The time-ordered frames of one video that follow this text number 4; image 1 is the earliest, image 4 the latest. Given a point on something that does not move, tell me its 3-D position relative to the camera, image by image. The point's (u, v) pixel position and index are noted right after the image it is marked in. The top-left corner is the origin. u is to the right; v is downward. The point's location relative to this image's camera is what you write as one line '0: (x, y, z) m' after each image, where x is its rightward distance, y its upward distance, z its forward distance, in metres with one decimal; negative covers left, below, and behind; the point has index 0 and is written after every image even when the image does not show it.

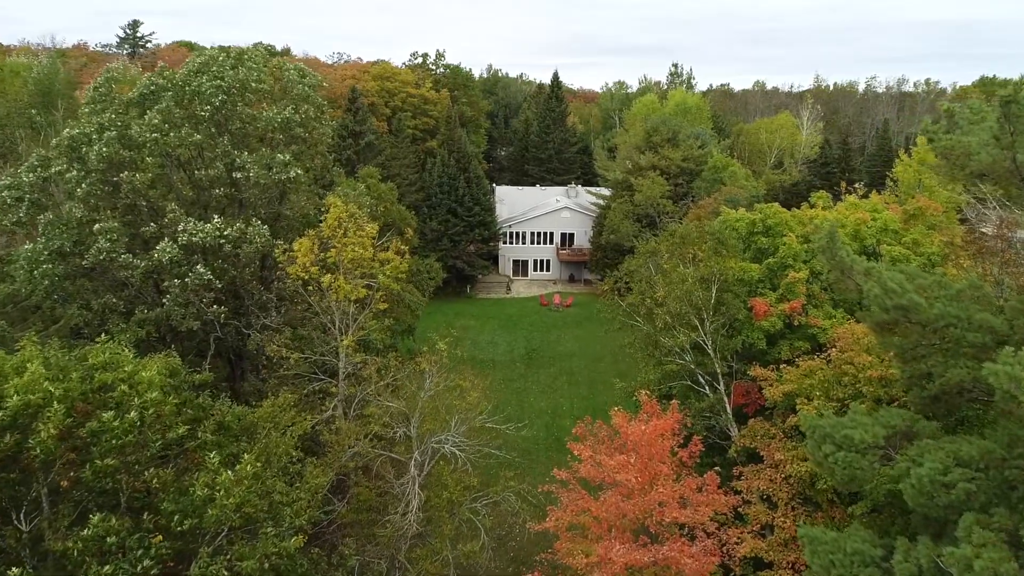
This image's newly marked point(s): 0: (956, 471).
0: (+5.5, -2.3, +9.1) m
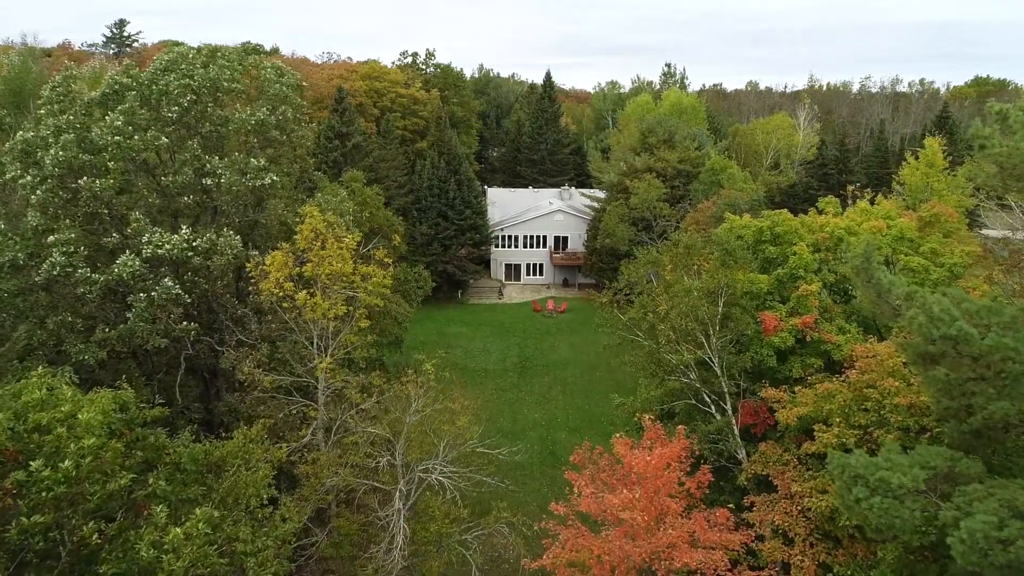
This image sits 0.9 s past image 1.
0: (+5.5, -2.6, +8.0) m
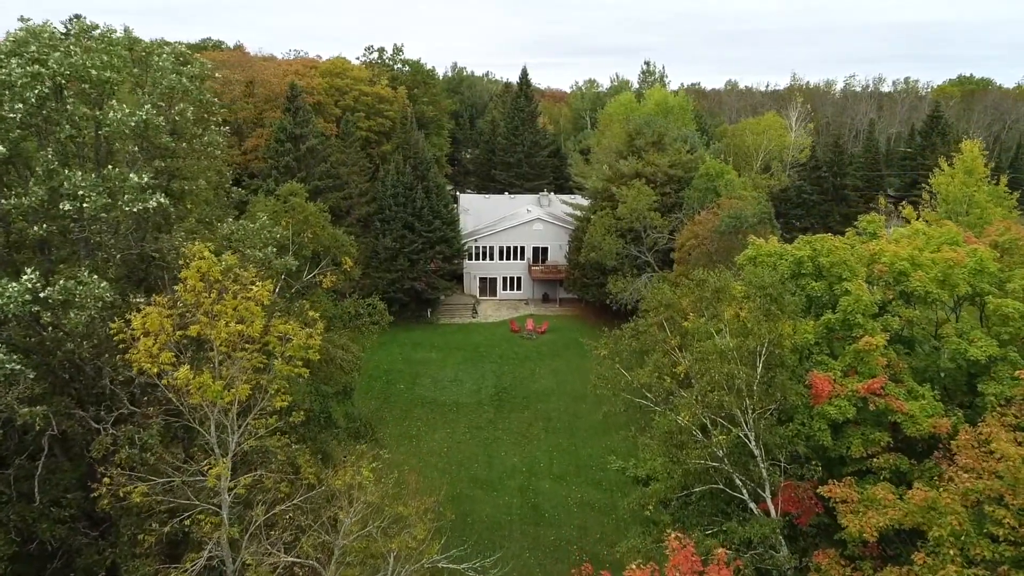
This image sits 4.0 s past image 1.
0: (+5.3, -3.5, +4.1) m
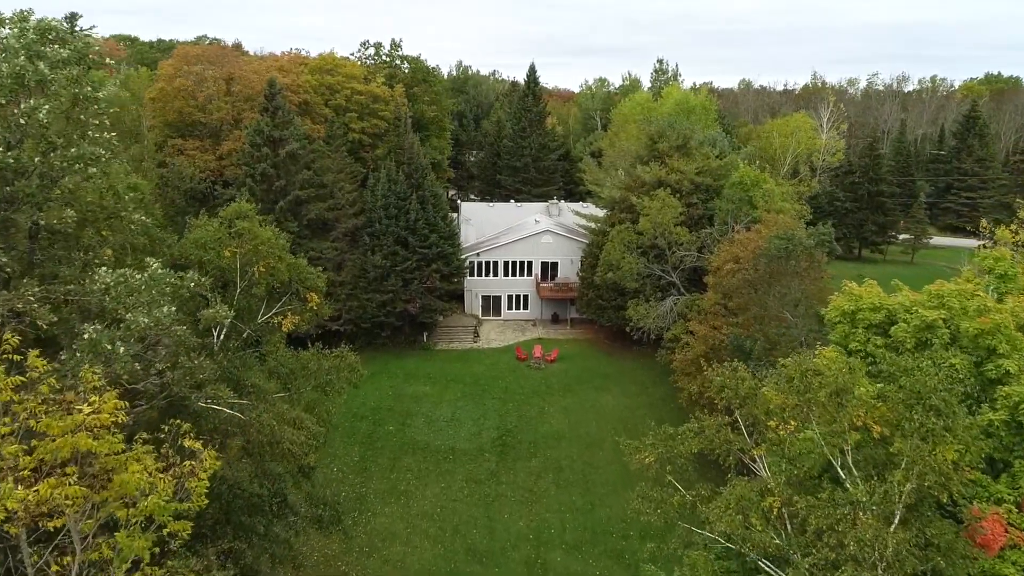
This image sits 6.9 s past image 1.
0: (+5.3, -4.6, -0.4) m
